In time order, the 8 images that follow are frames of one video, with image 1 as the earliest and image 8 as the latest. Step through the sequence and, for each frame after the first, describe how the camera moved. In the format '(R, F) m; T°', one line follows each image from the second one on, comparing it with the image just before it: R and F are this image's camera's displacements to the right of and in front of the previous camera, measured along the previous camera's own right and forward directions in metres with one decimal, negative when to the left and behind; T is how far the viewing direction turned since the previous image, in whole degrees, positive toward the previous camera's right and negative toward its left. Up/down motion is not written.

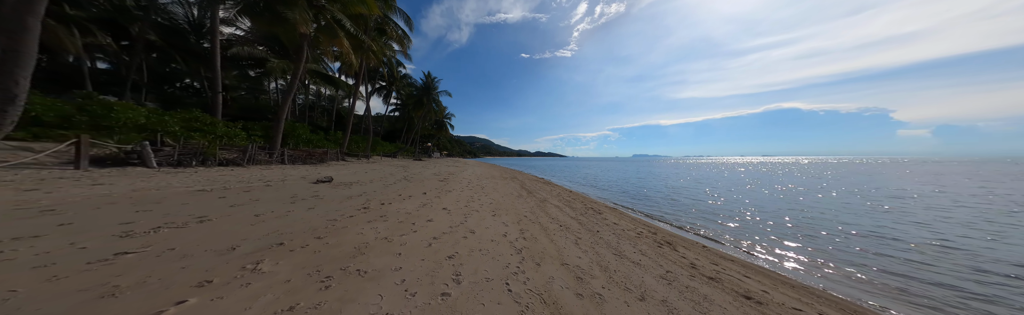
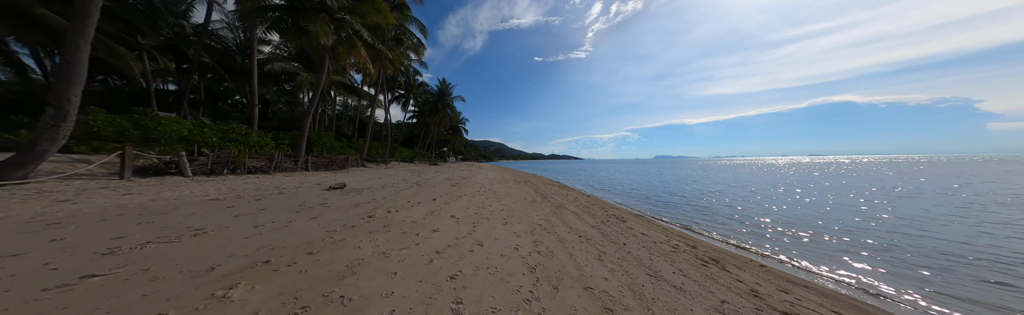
(0.0, +0.4) m; -4°
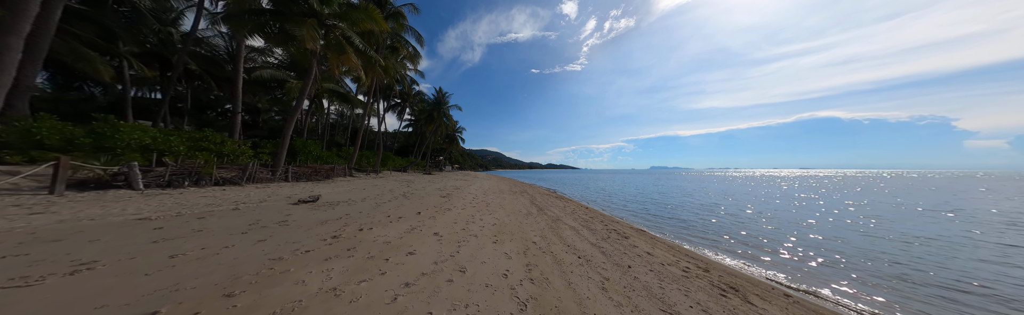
(+0.1, +0.4) m; +1°
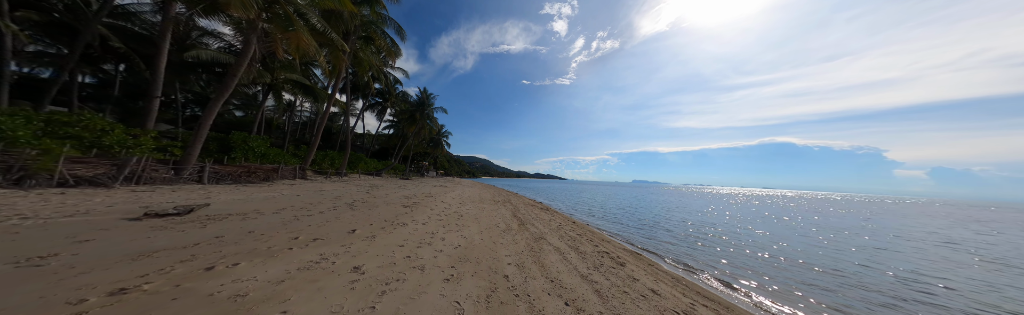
(+0.4, +1.1) m; +4°
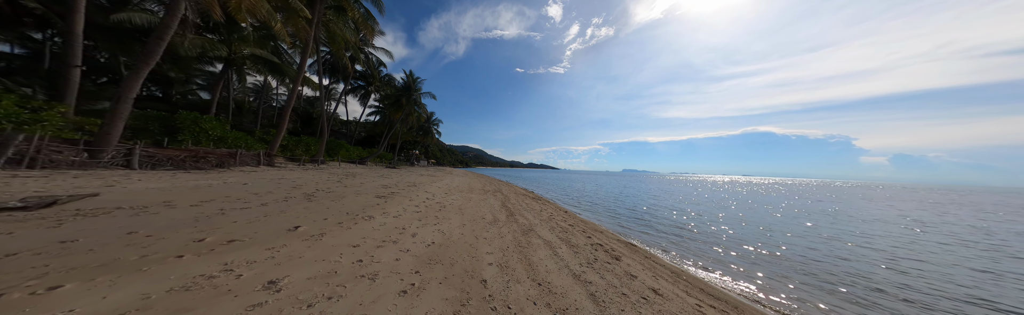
(+0.2, +0.7) m; +2°
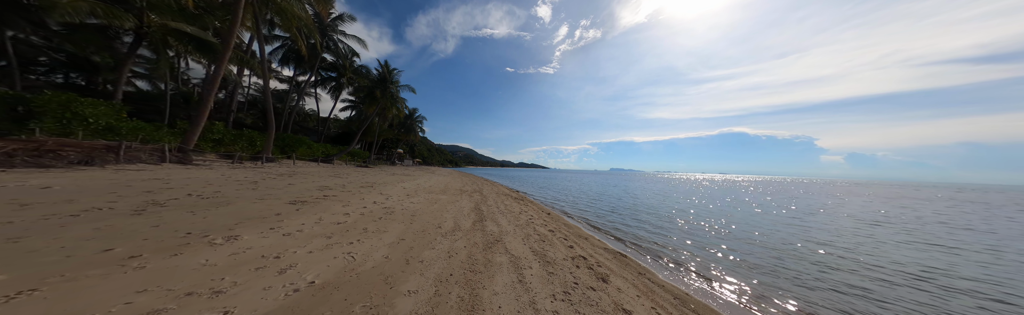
(+0.8, +1.3) m; +3°
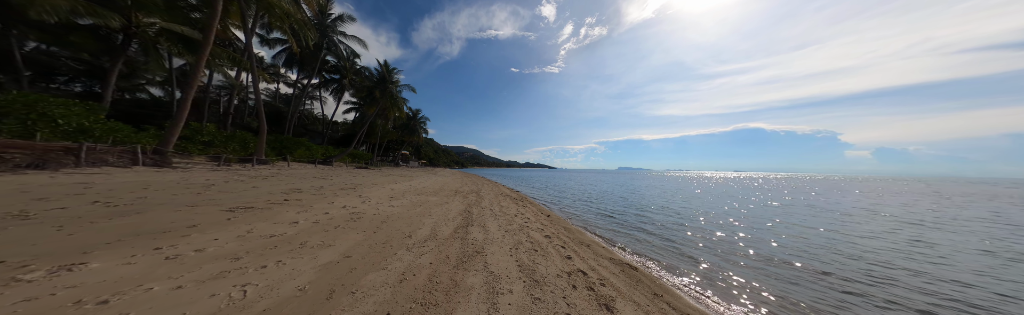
(+0.5, +0.9) m; -2°
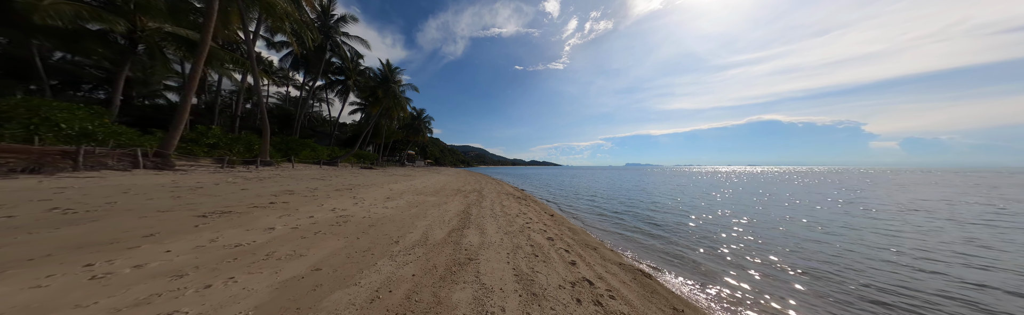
(+0.2, +0.5) m; -2°
